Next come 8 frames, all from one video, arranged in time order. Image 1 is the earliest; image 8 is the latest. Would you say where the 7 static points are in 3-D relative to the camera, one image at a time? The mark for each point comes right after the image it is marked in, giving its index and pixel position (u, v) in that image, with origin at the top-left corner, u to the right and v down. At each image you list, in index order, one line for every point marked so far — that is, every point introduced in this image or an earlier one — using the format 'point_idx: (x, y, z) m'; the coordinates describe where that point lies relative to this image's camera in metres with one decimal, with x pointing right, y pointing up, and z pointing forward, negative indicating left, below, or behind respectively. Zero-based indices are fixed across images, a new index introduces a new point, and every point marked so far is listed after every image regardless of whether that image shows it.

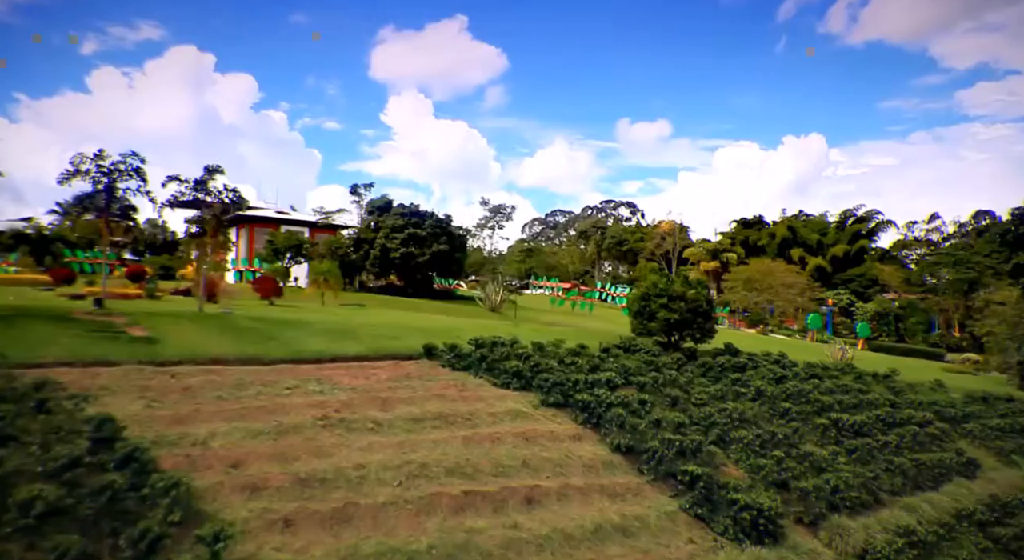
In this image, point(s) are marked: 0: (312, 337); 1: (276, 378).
0: (-4.7, -1.3, +15.3) m
1: (-4.4, -1.8, +12.2) m
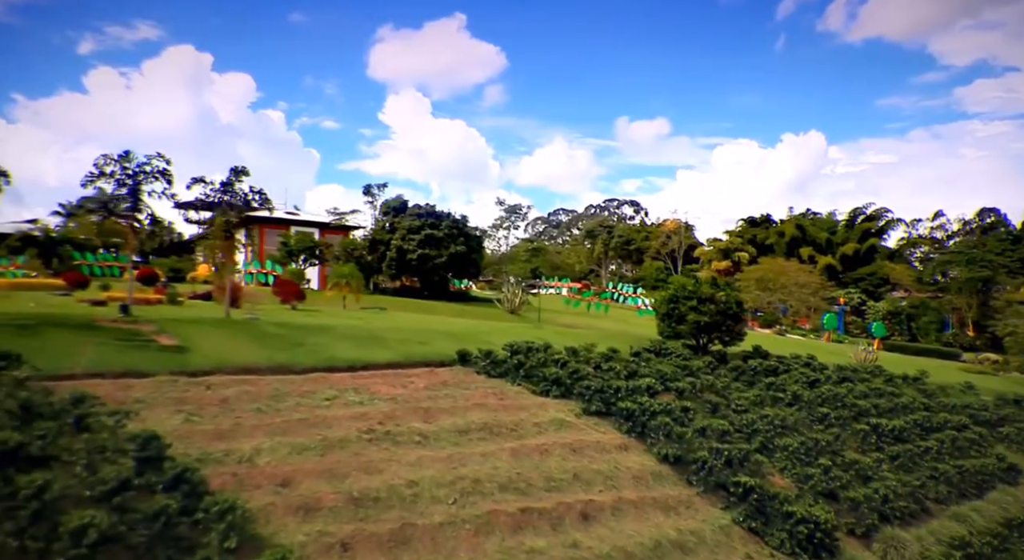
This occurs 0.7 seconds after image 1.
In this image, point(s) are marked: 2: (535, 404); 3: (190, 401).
0: (-3.9, -1.4, +14.9) m
1: (-3.6, -2.0, +11.7) m
2: (+0.5, -2.5, +13.1) m
3: (-5.1, -1.9, +10.3) m
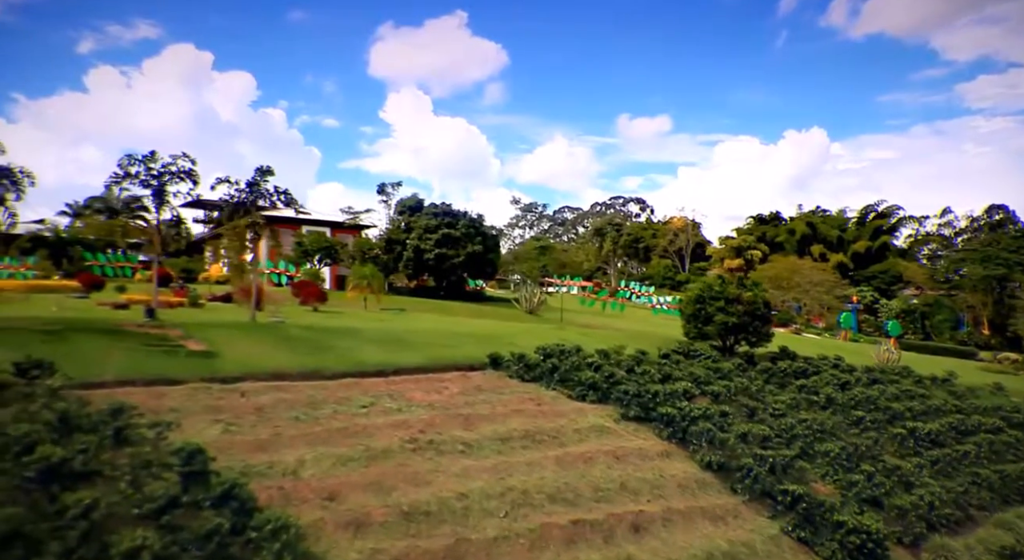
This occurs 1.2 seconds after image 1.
0: (-3.1, -1.5, +14.5) m
1: (-2.8, -2.0, +11.4) m
2: (+1.2, -2.5, +12.7) m
3: (-4.3, -2.0, +9.9) m
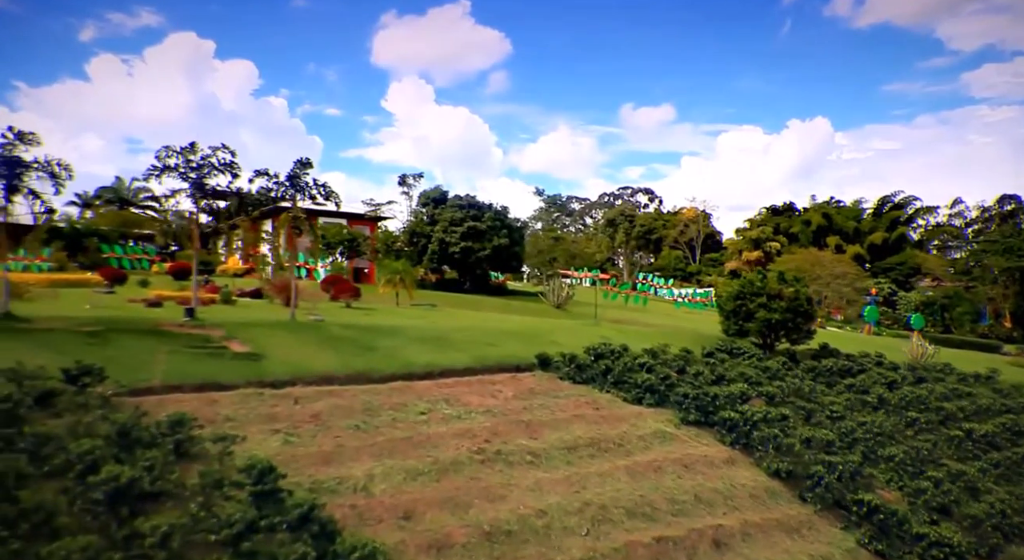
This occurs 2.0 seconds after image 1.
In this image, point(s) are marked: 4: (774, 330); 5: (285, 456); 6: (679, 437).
0: (-2.1, -1.4, +14.0) m
1: (-1.8, -2.0, +10.8) m
2: (+2.2, -2.5, +12.2) m
3: (-3.3, -2.0, +9.4) m
4: (+7.9, -1.5, +19.5) m
5: (-2.8, -2.2, +8.1) m
6: (+3.0, -2.8, +11.8) m
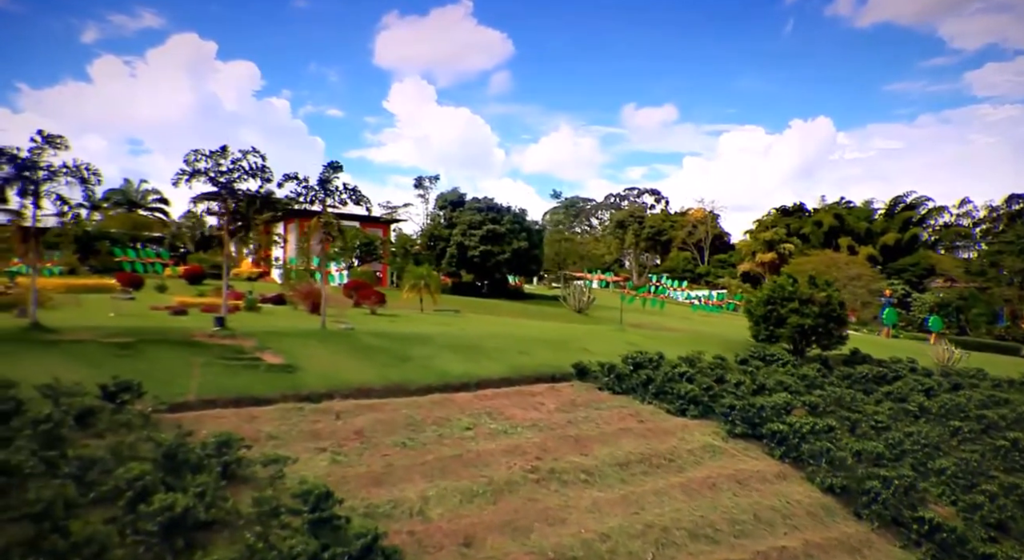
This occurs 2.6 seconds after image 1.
0: (-1.3, -1.6, +13.5) m
1: (-1.1, -2.2, +10.4) m
2: (+3.0, -2.7, +11.8) m
3: (-2.6, -2.1, +9.0) m
4: (+8.6, -1.6, +19.1) m
5: (-2.1, -2.4, +7.7) m
6: (+3.8, -3.0, +11.4) m
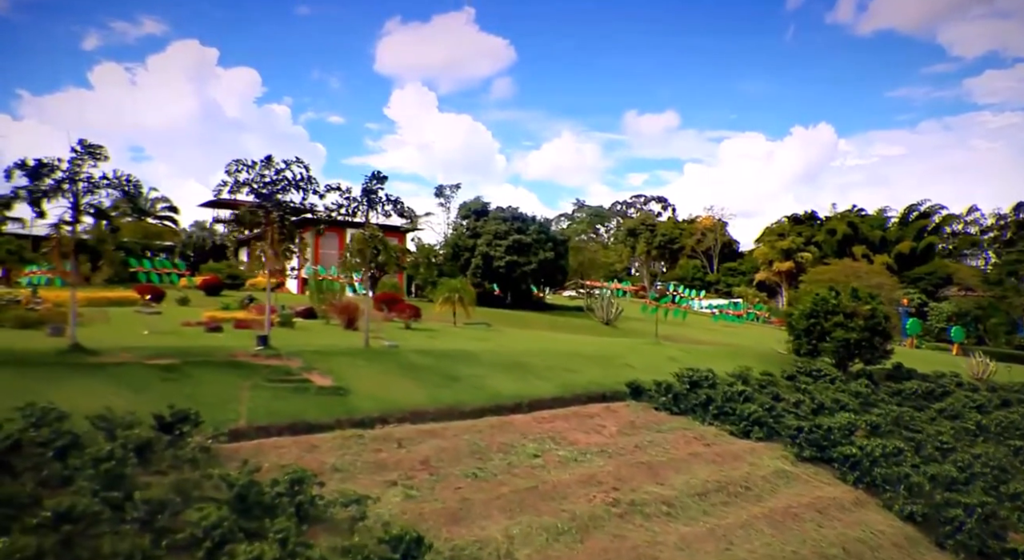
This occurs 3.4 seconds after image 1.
0: (-0.3, -1.9, +13.0) m
1: (0.0, -2.4, +9.9) m
2: (+4.0, -2.9, +11.2) m
3: (-1.5, -2.4, +8.4) m
4: (+9.7, -2.0, +18.5) m
5: (-1.1, -2.6, +7.1) m
6: (+4.8, -3.3, +10.8) m
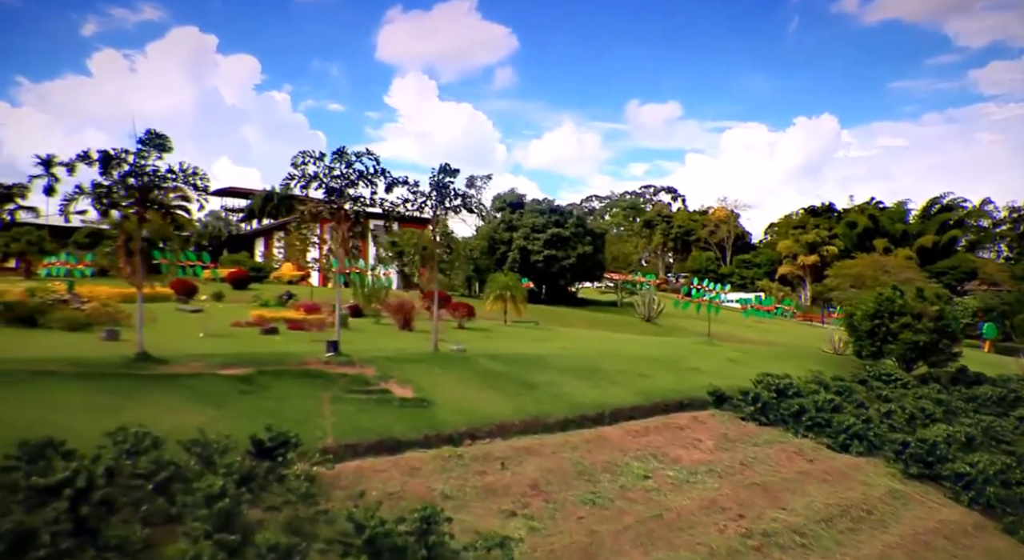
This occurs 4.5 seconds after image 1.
0: (+1.1, -1.9, +12.2) m
1: (+1.4, -2.5, +9.1) m
2: (+5.4, -3.0, +10.4) m
3: (-0.1, -2.5, +7.6) m
4: (+11.1, -2.0, +17.8) m
5: (+0.3, -2.7, +6.4) m
6: (+6.2, -3.3, +10.1) m
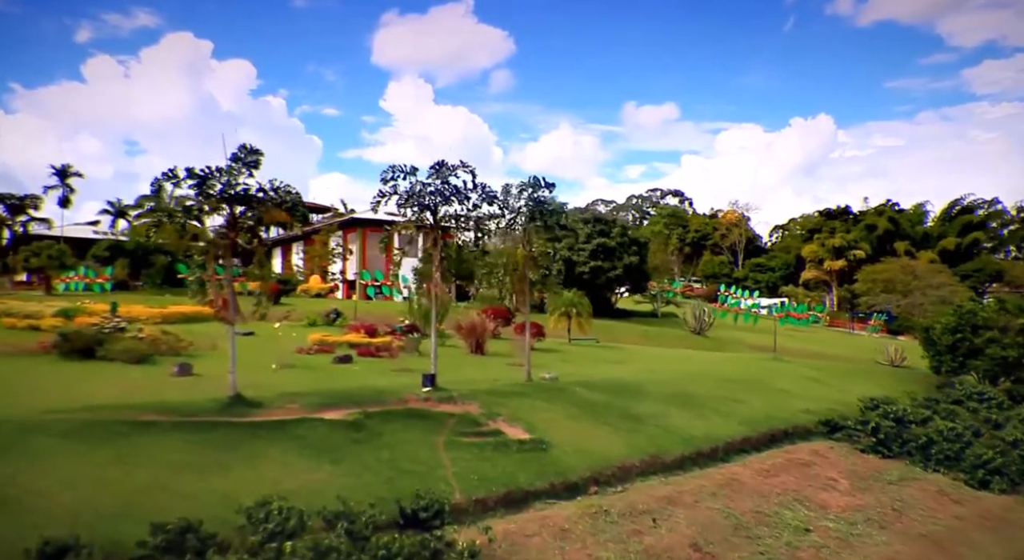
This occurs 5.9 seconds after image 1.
0: (+2.8, -2.3, +11.3) m
1: (+3.1, -2.8, +8.2) m
2: (+7.1, -3.3, +9.5) m
3: (+1.6, -2.8, +6.7) m
4: (+12.7, -2.3, +16.9) m
5: (+2.1, -3.1, +5.4) m
6: (+7.9, -3.7, +9.1) m
